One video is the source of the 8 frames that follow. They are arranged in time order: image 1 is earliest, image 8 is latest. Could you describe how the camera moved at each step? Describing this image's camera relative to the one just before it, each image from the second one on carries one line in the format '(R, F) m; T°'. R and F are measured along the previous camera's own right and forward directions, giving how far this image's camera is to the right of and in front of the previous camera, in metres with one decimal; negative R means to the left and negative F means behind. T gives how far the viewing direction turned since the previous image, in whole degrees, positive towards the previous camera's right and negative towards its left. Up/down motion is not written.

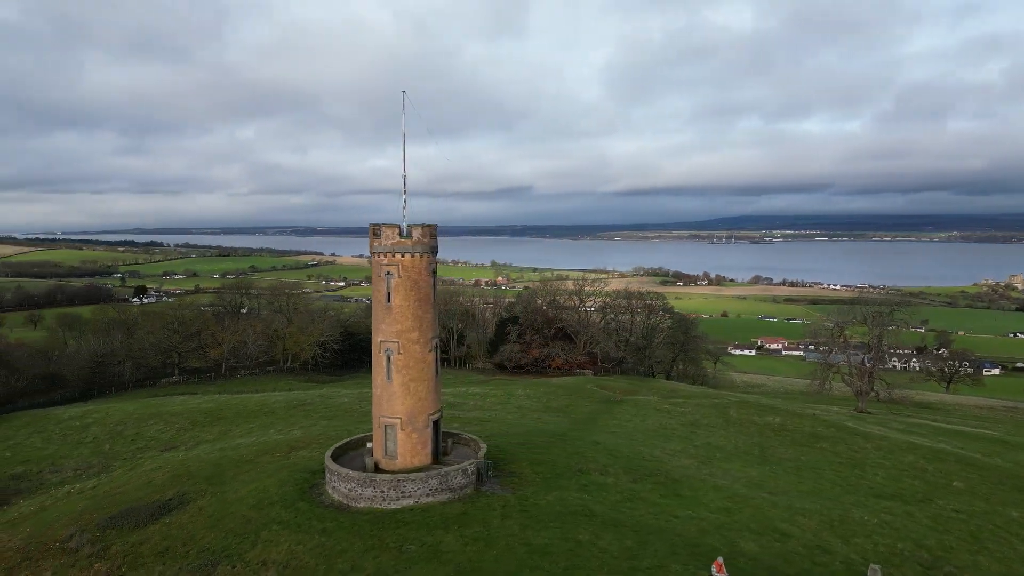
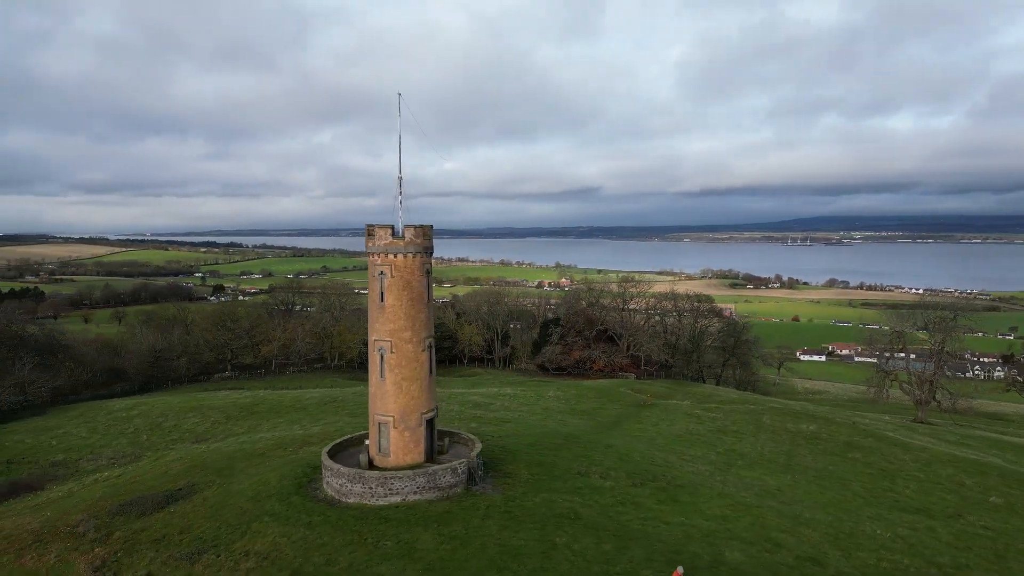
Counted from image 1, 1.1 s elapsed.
(+1.5, +0.1) m; -5°
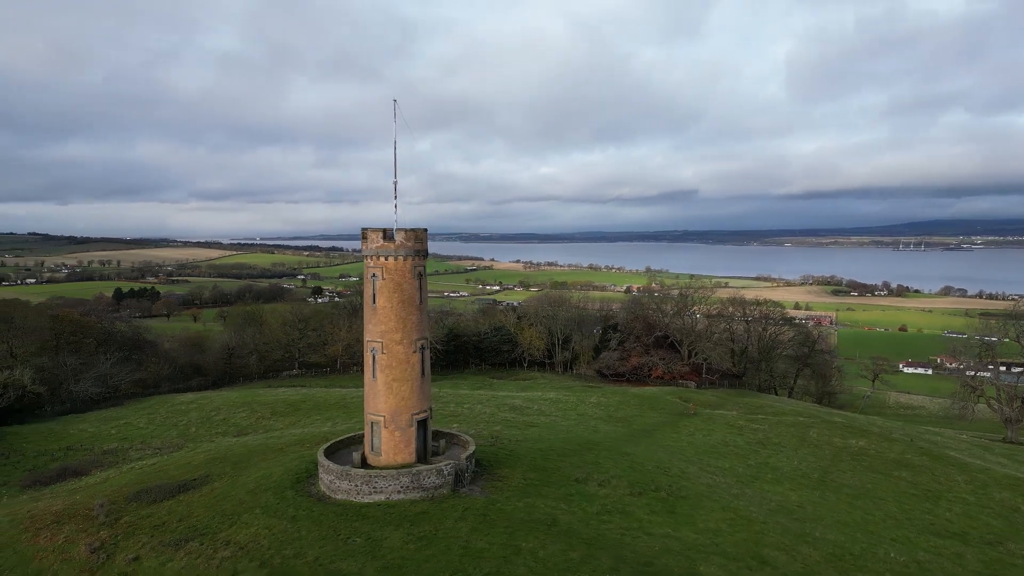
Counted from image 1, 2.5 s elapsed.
(+2.1, +0.2) m; -7°
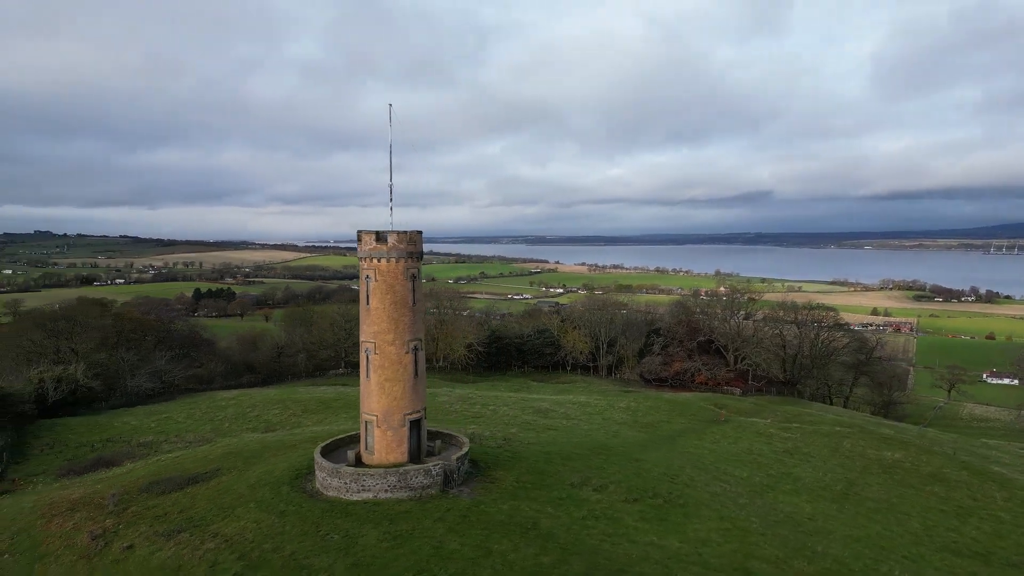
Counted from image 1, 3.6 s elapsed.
(+1.6, +0.1) m; -5°
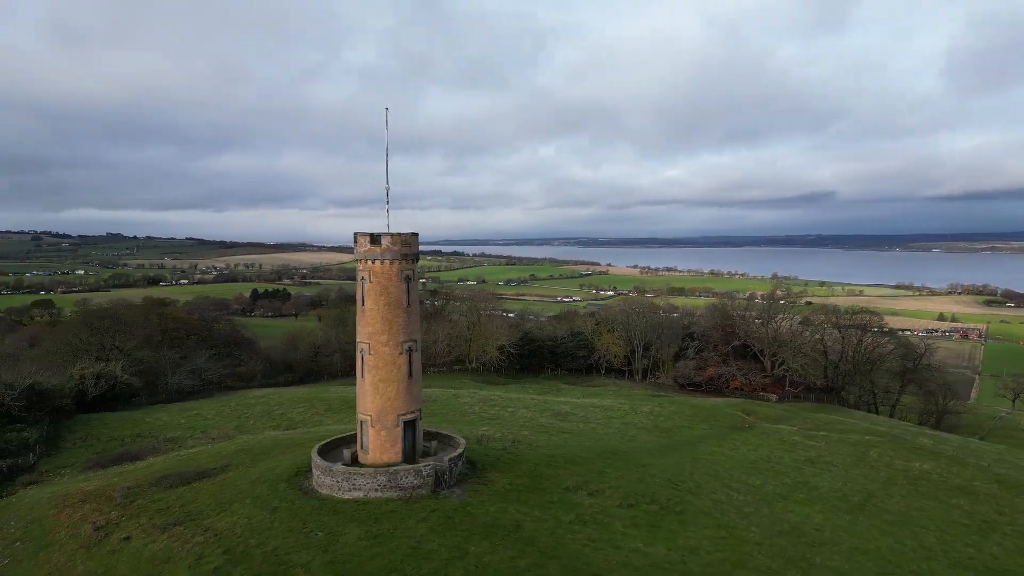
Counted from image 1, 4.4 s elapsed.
(+1.2, +0.1) m; -4°
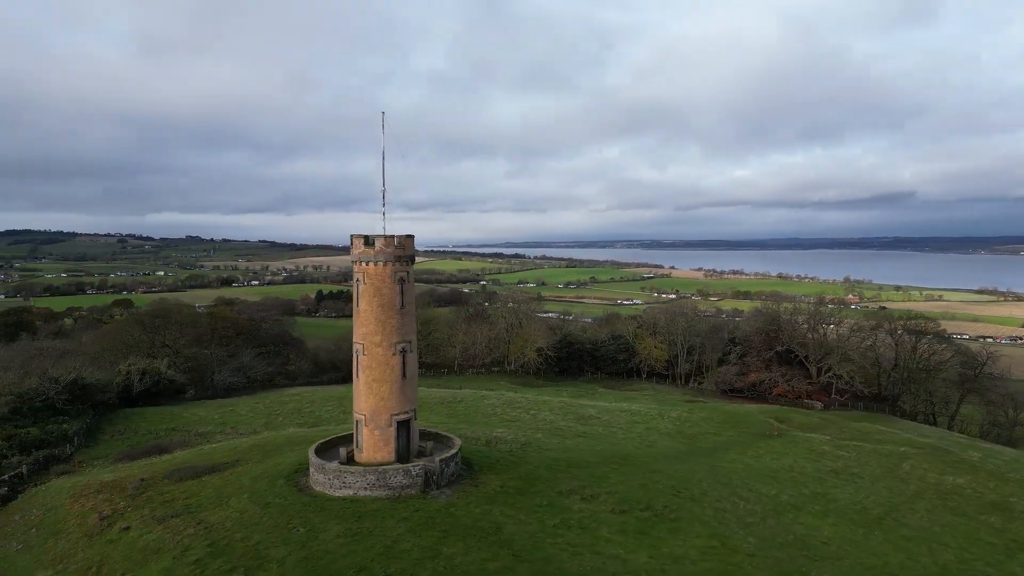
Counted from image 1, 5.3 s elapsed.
(+1.5, +0.1) m; -5°
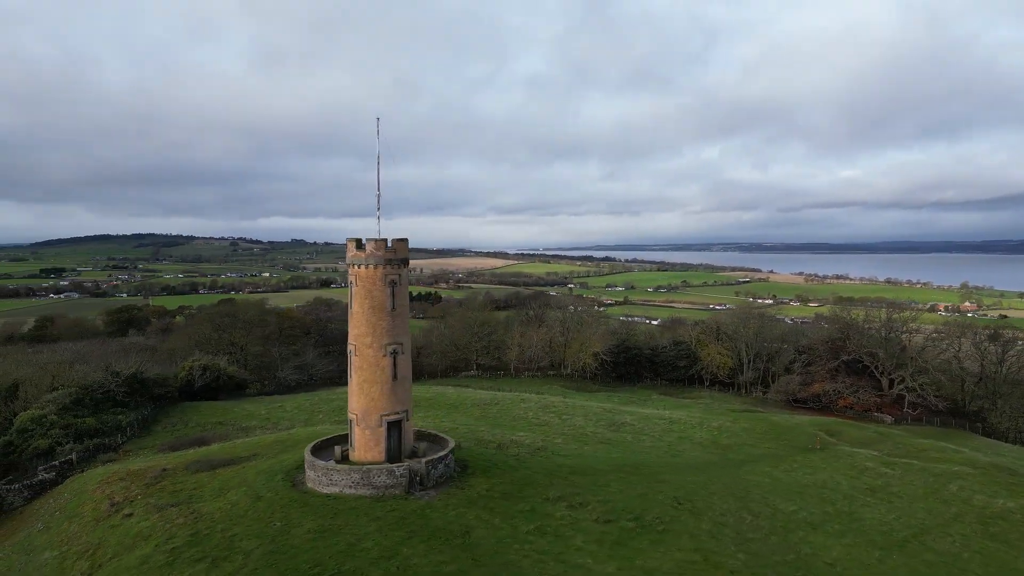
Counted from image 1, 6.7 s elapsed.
(+2.2, +0.2) m; -7°
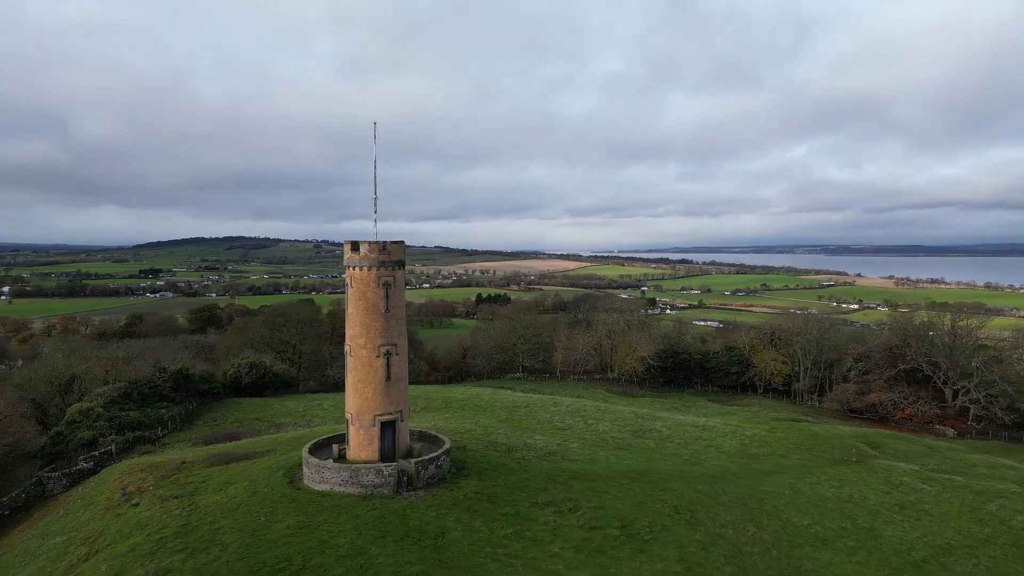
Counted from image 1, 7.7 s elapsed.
(+1.8, +0.1) m; -6°
